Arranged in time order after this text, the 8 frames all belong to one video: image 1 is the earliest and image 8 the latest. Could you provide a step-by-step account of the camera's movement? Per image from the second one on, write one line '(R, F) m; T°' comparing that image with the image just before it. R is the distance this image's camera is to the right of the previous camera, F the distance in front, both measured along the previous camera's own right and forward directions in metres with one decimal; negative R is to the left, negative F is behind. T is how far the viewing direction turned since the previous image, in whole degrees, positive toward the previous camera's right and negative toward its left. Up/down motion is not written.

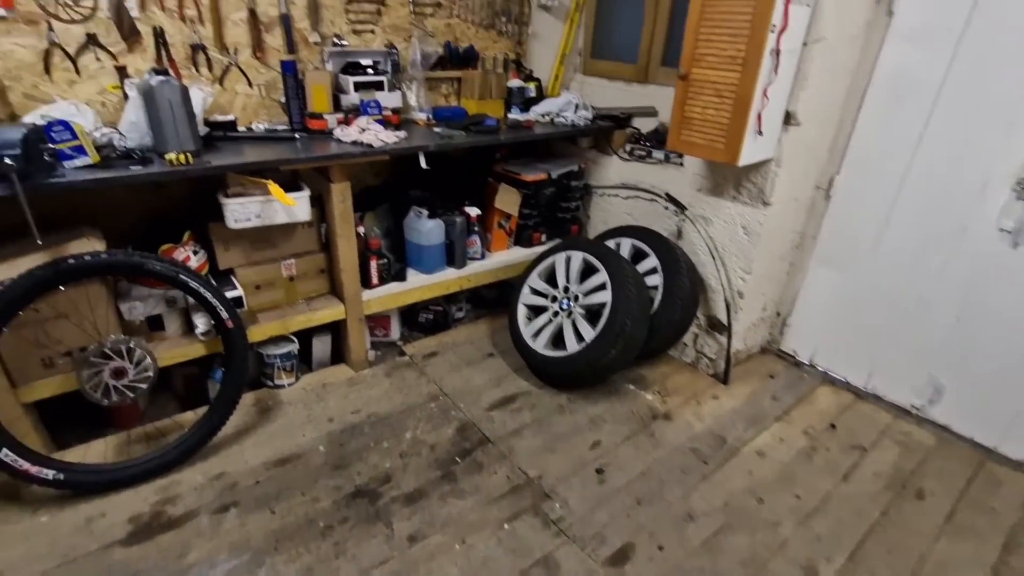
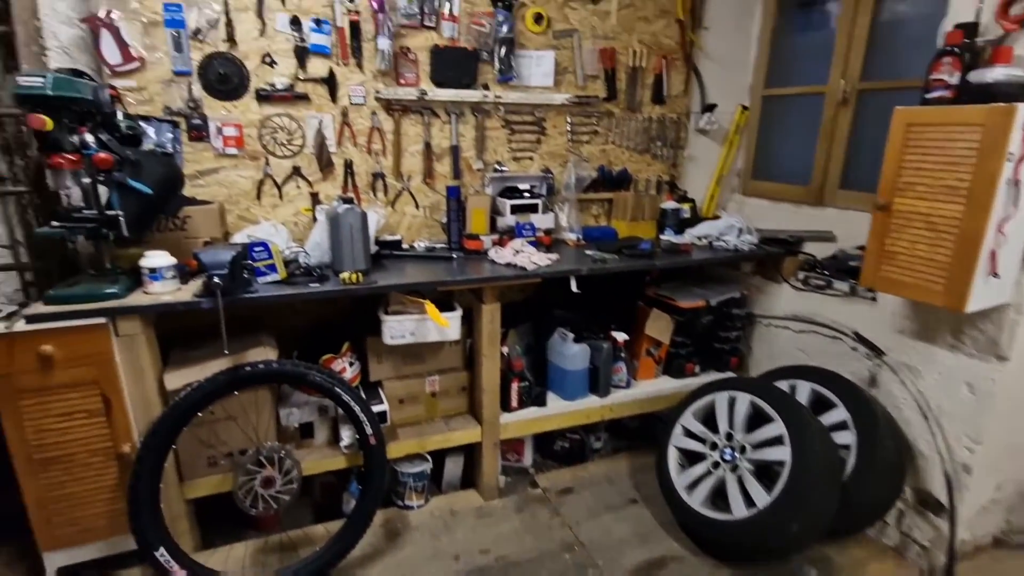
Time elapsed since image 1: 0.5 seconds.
(-0.1, +0.1) m; -14°
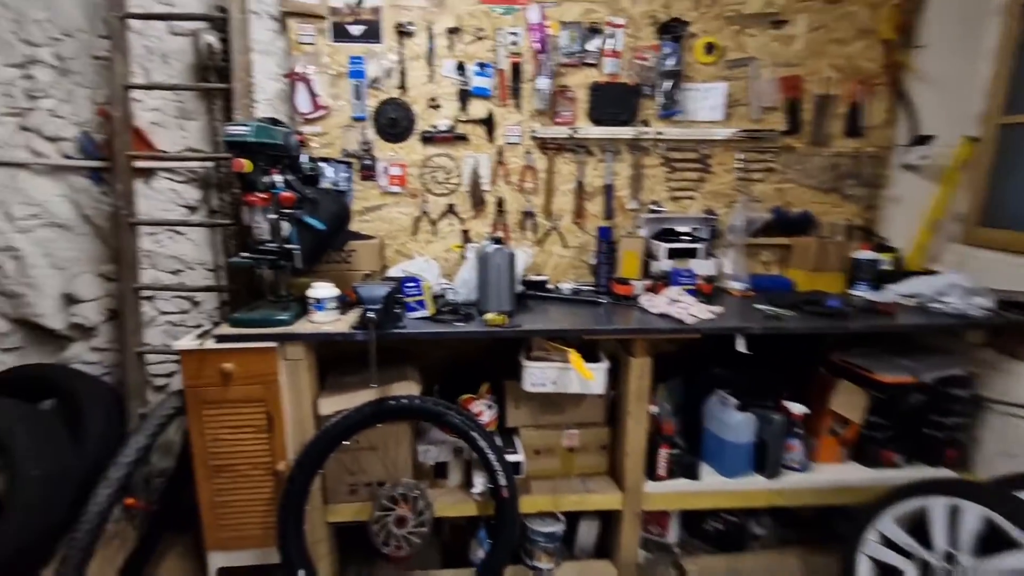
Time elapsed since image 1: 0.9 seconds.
(-0.1, +0.1) m; -15°
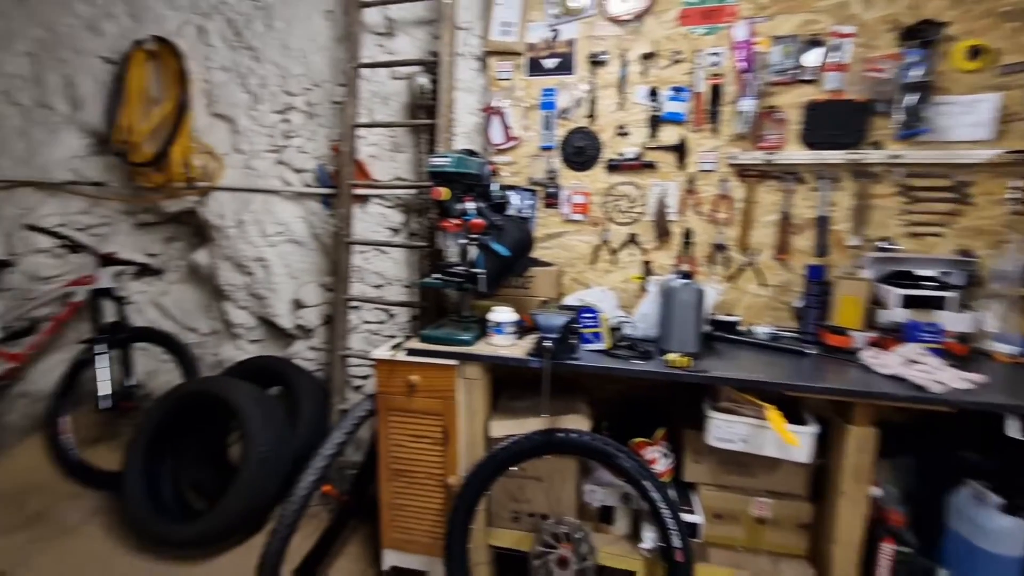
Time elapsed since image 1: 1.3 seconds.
(-0.1, 0.0) m; -18°
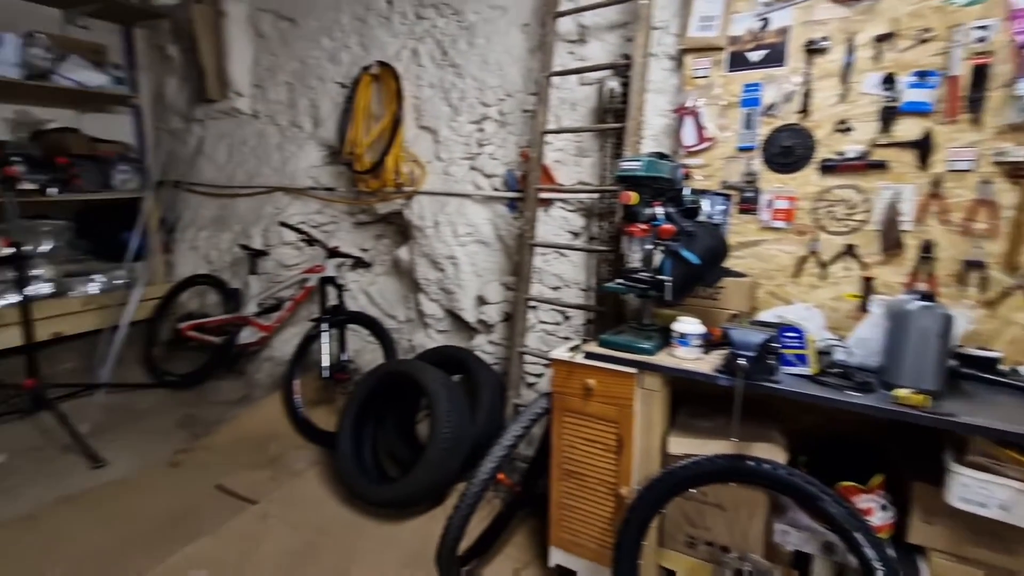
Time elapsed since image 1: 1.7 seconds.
(-0.1, 0.0) m; -18°
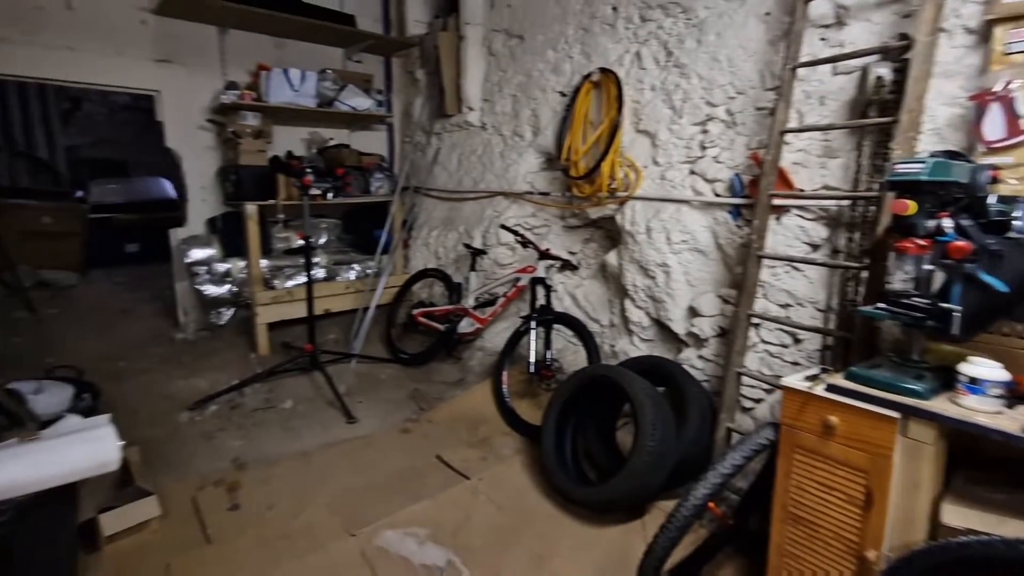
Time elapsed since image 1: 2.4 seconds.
(-0.1, 0.0) m; -21°
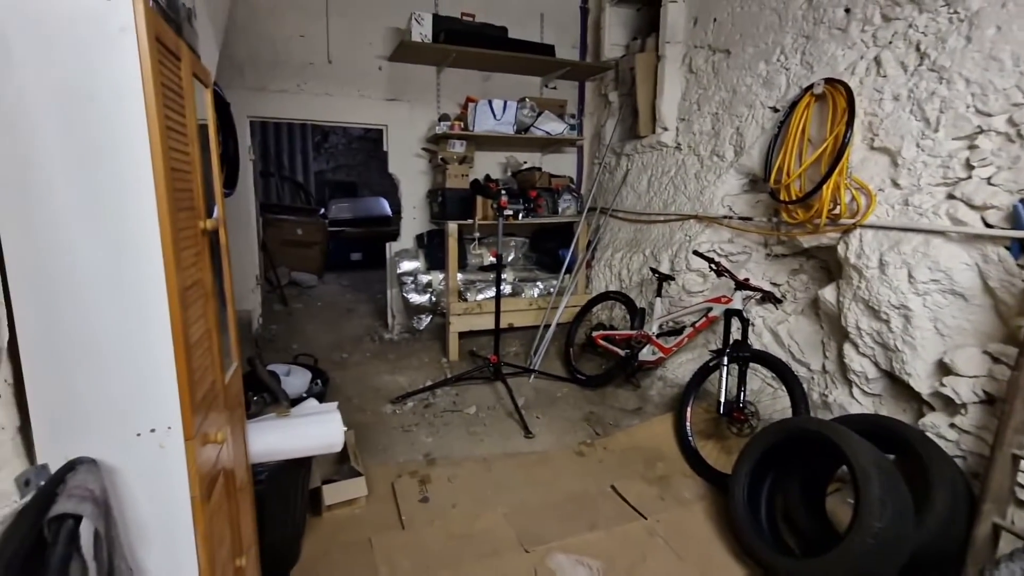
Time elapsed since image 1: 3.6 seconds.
(-0.1, 0.0) m; -19°
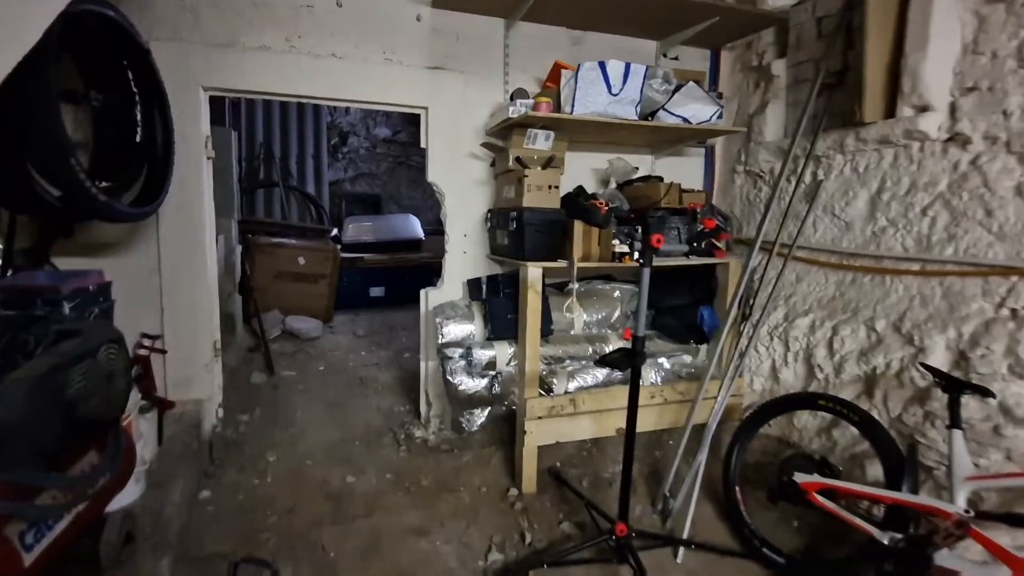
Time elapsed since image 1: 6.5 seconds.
(-0.4, +1.5) m; -2°
